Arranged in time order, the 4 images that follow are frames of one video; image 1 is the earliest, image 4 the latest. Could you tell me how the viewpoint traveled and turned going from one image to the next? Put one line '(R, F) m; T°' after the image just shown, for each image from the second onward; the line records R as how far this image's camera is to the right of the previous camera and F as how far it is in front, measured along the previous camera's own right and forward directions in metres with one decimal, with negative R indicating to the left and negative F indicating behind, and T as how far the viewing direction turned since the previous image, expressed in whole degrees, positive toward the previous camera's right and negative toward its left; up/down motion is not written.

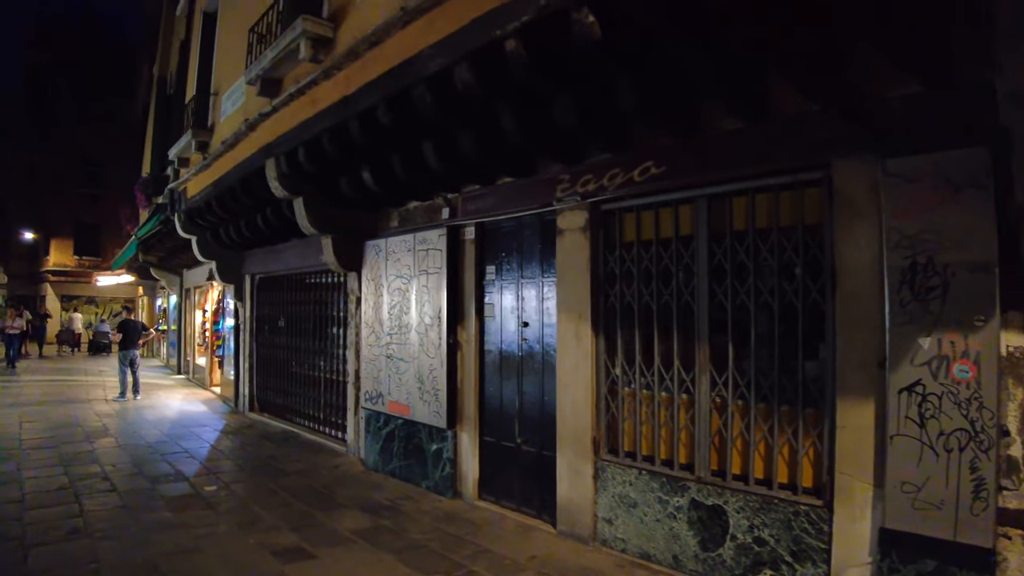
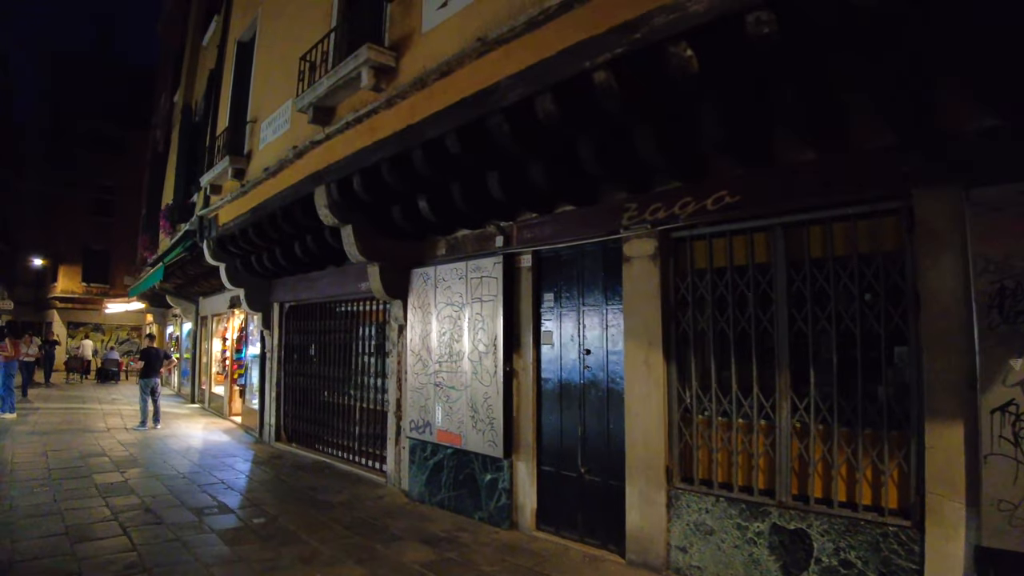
(-0.6, 0.0) m; +1°
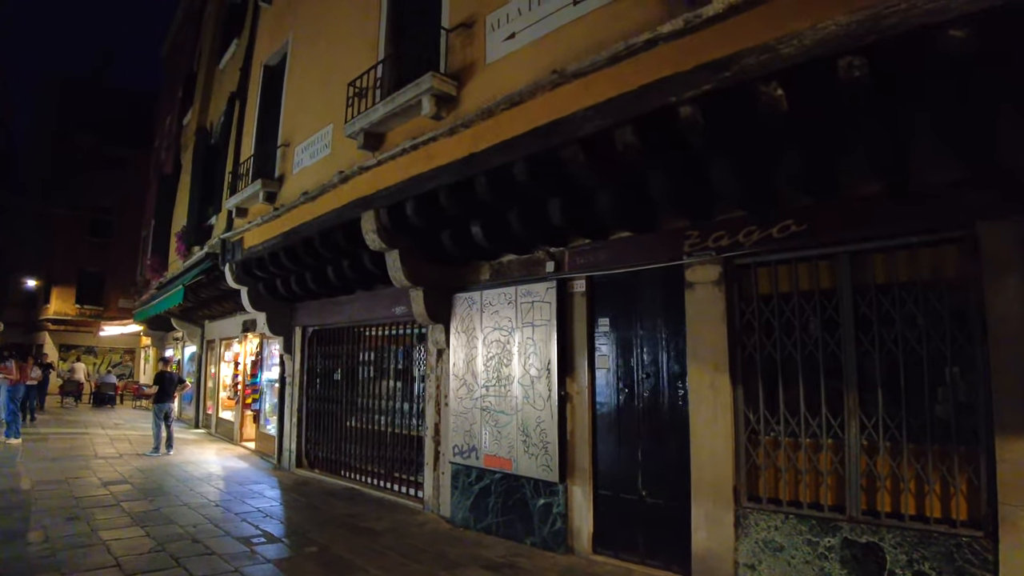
(-0.7, -0.1) m; +2°
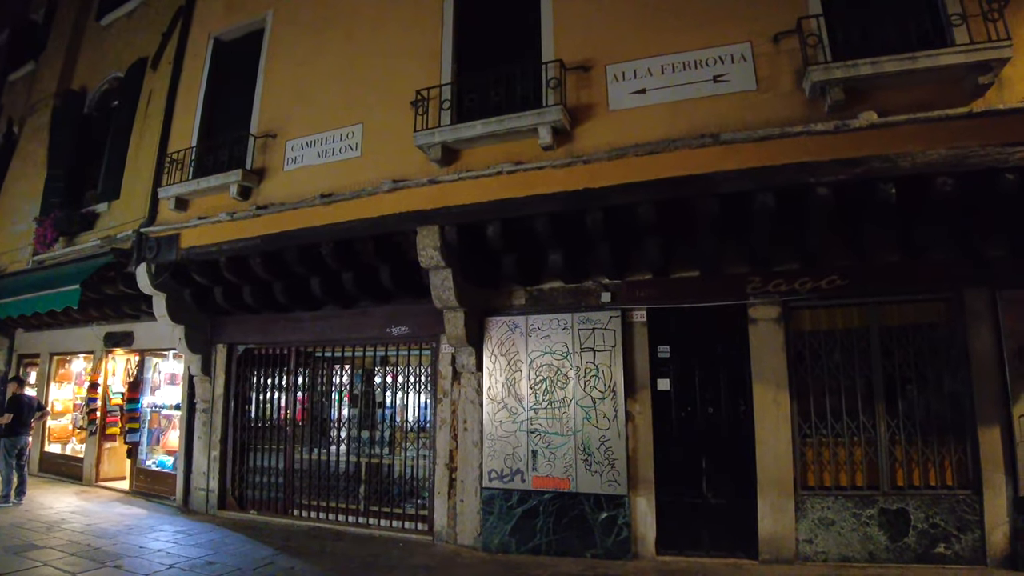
(-3.2, +0.5) m; +25°
